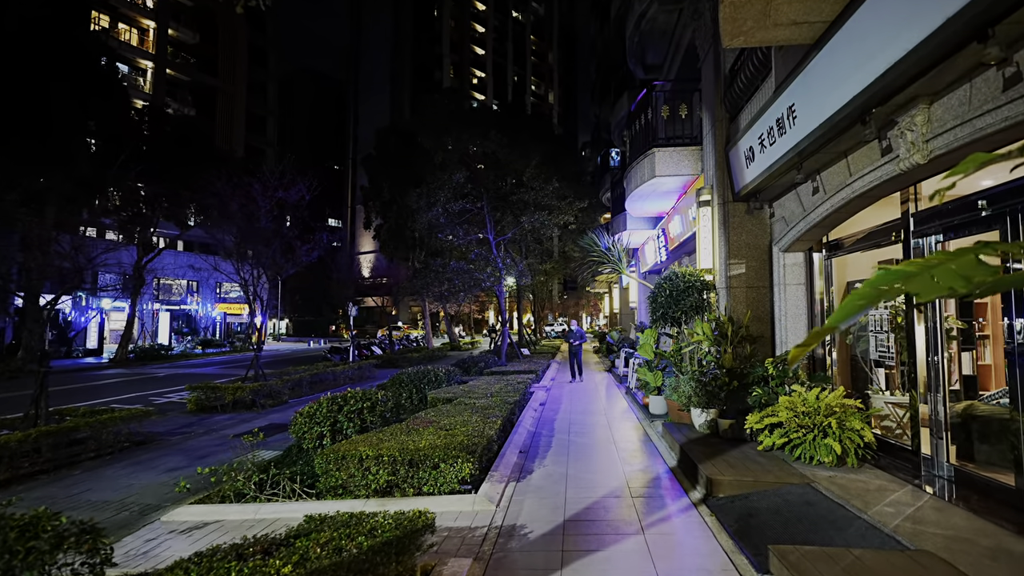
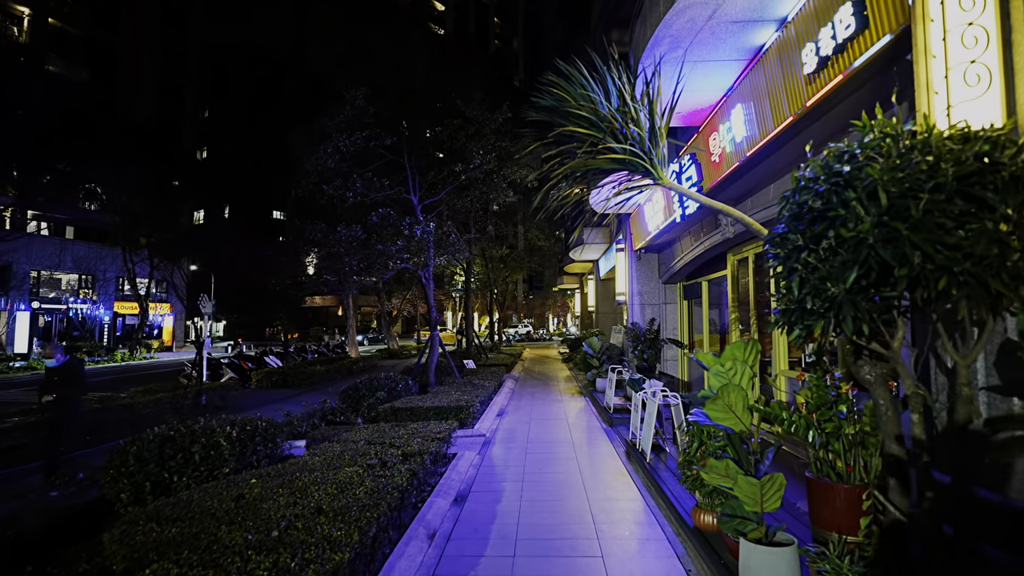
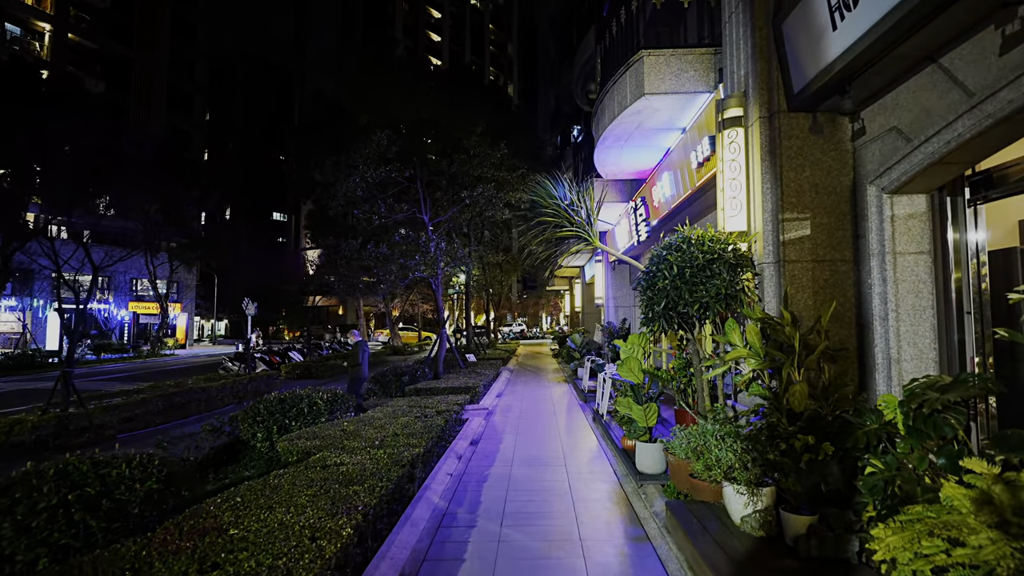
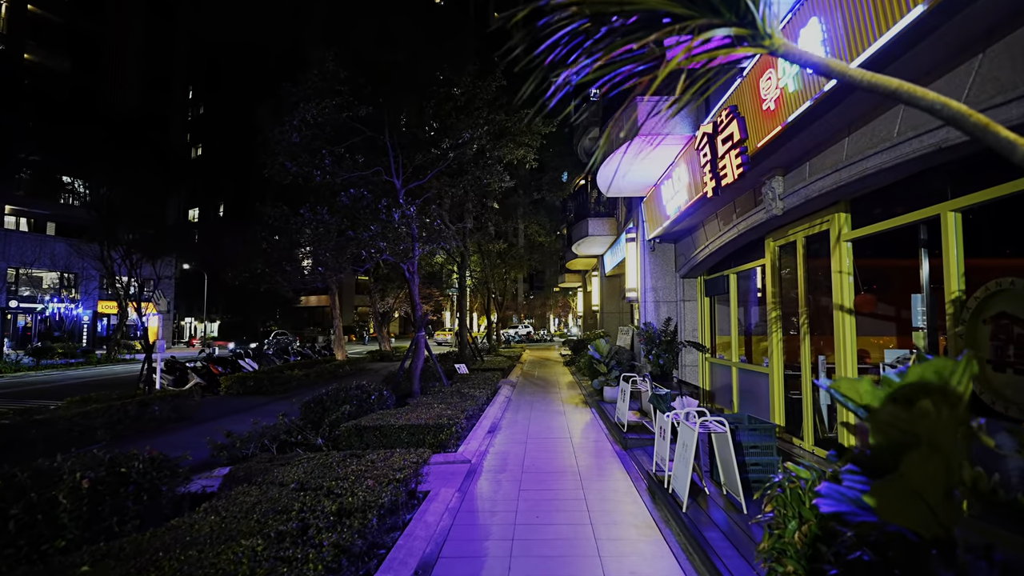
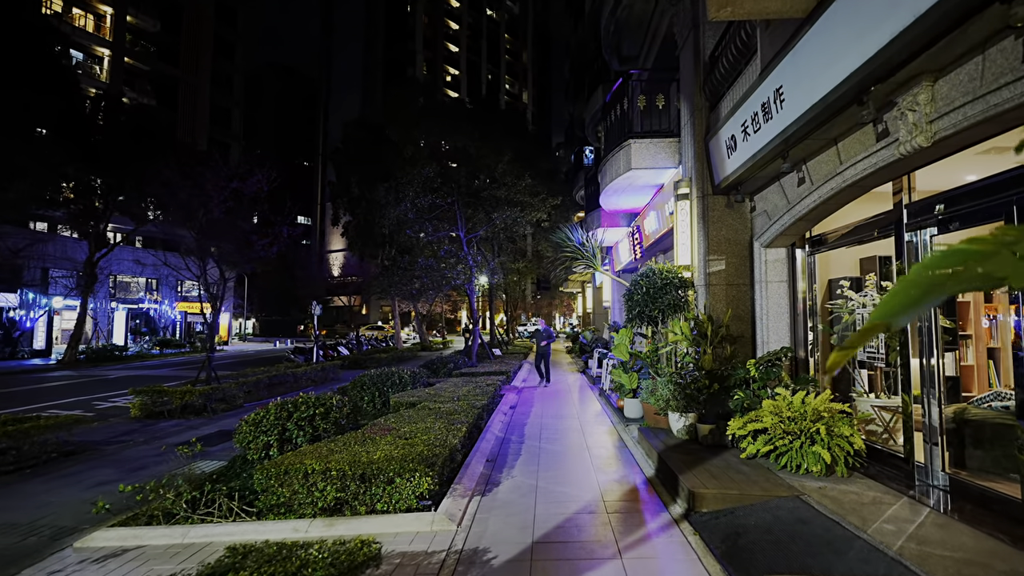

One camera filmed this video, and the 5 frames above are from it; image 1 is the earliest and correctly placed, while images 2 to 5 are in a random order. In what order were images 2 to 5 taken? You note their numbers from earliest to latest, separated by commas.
5, 3, 2, 4
